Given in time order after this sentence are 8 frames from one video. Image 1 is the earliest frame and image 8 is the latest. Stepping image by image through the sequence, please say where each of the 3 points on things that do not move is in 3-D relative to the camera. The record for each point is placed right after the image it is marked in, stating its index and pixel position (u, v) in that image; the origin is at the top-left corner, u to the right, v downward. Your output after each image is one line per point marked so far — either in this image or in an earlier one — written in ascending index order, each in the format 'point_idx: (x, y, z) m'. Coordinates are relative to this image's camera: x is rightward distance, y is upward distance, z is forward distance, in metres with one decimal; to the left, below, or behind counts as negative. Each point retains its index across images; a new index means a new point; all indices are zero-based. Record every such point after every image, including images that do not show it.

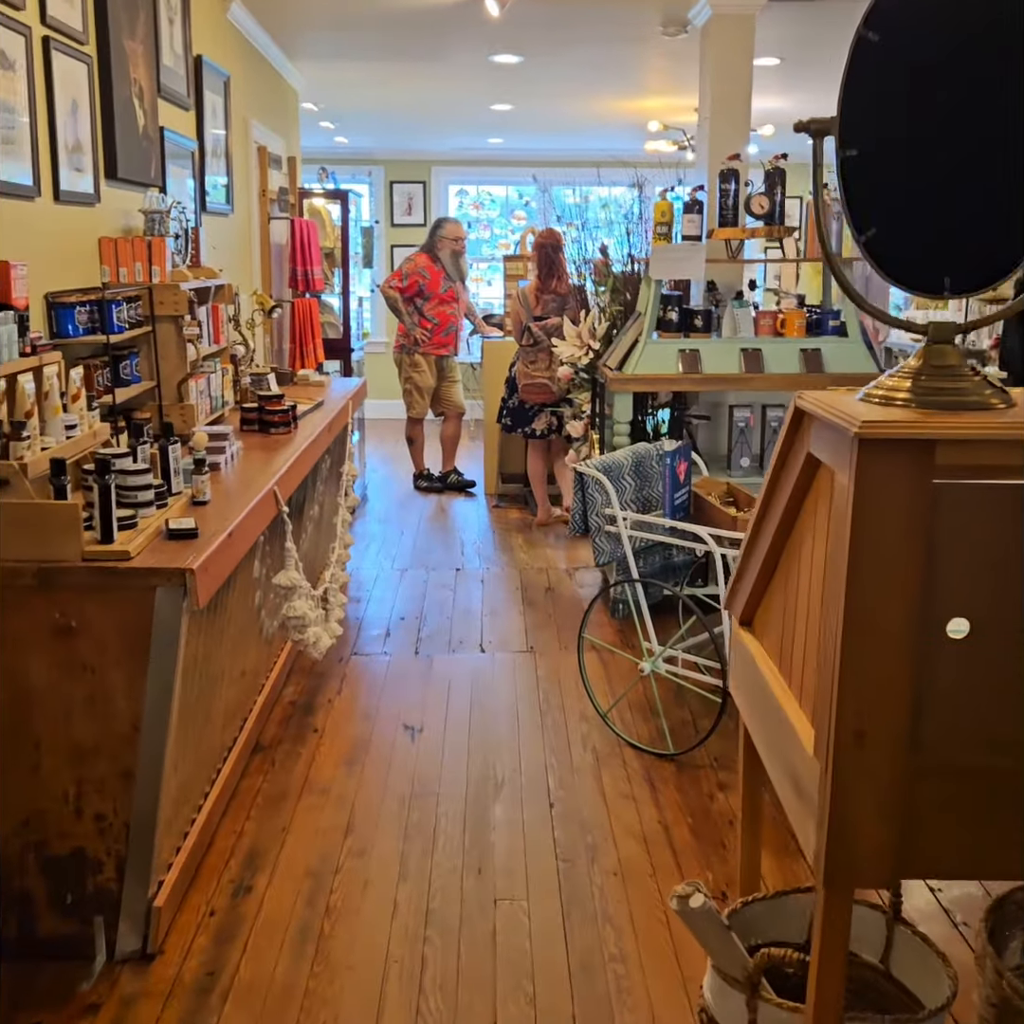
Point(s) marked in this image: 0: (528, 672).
0: (+0.1, -0.5, +3.5) m
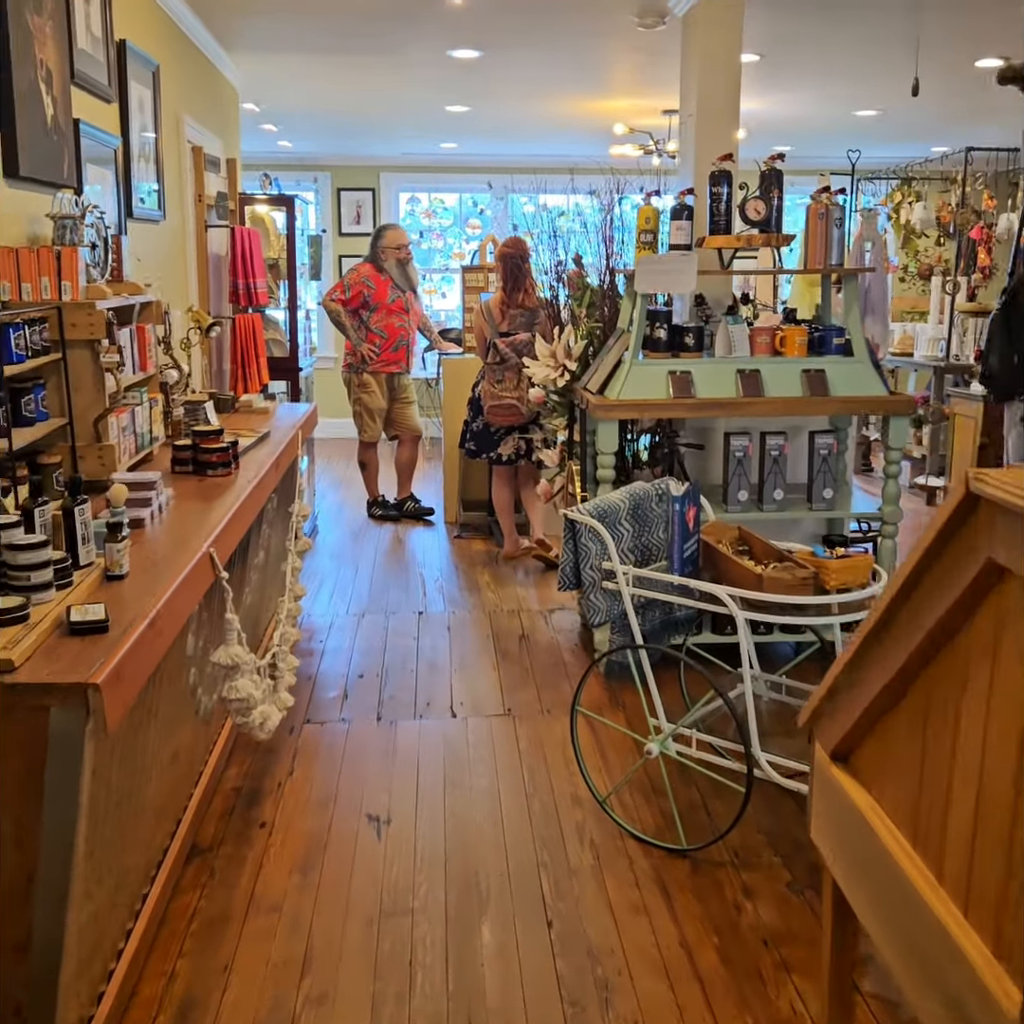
0: (0.0, -0.7, +3.0) m
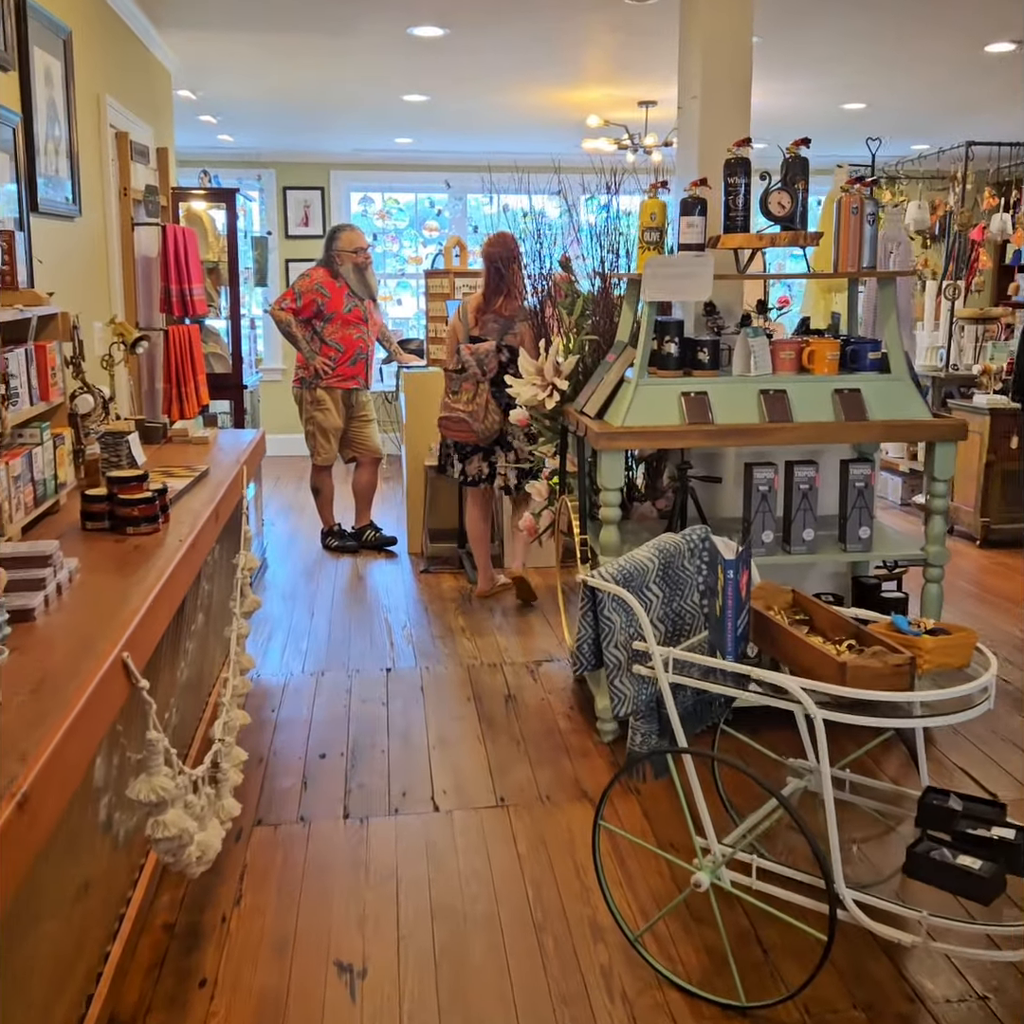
0: (0.0, -0.8, +2.5) m
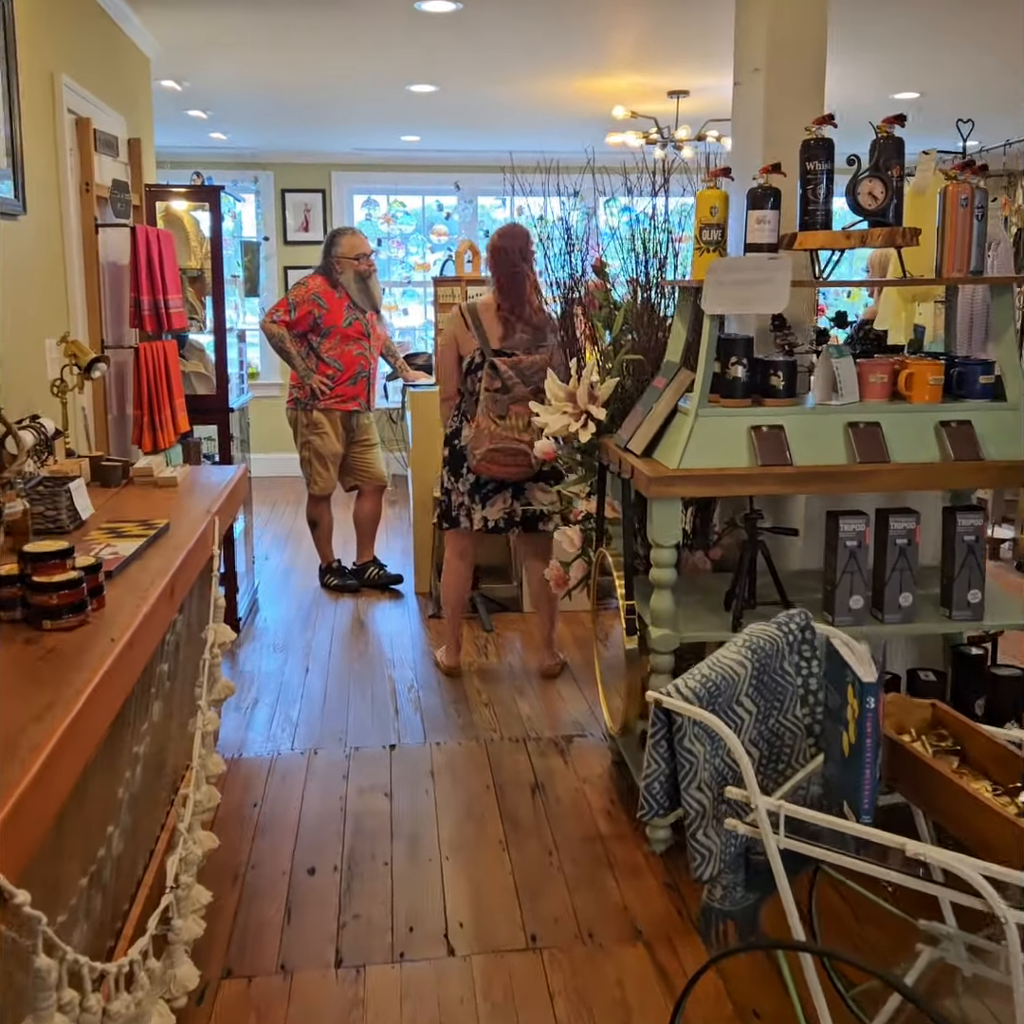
0: (0.0, -0.9, +2.0) m
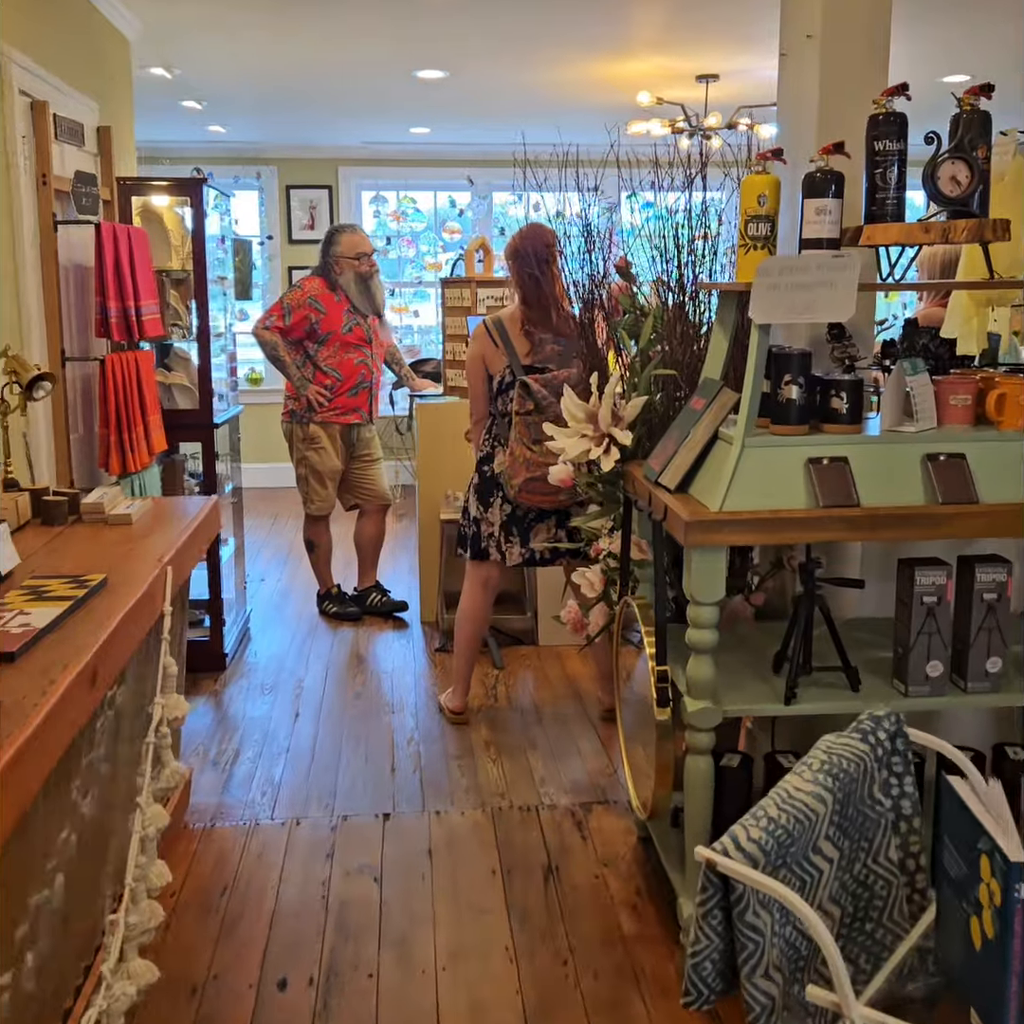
0: (+0.1, -1.0, +1.6) m
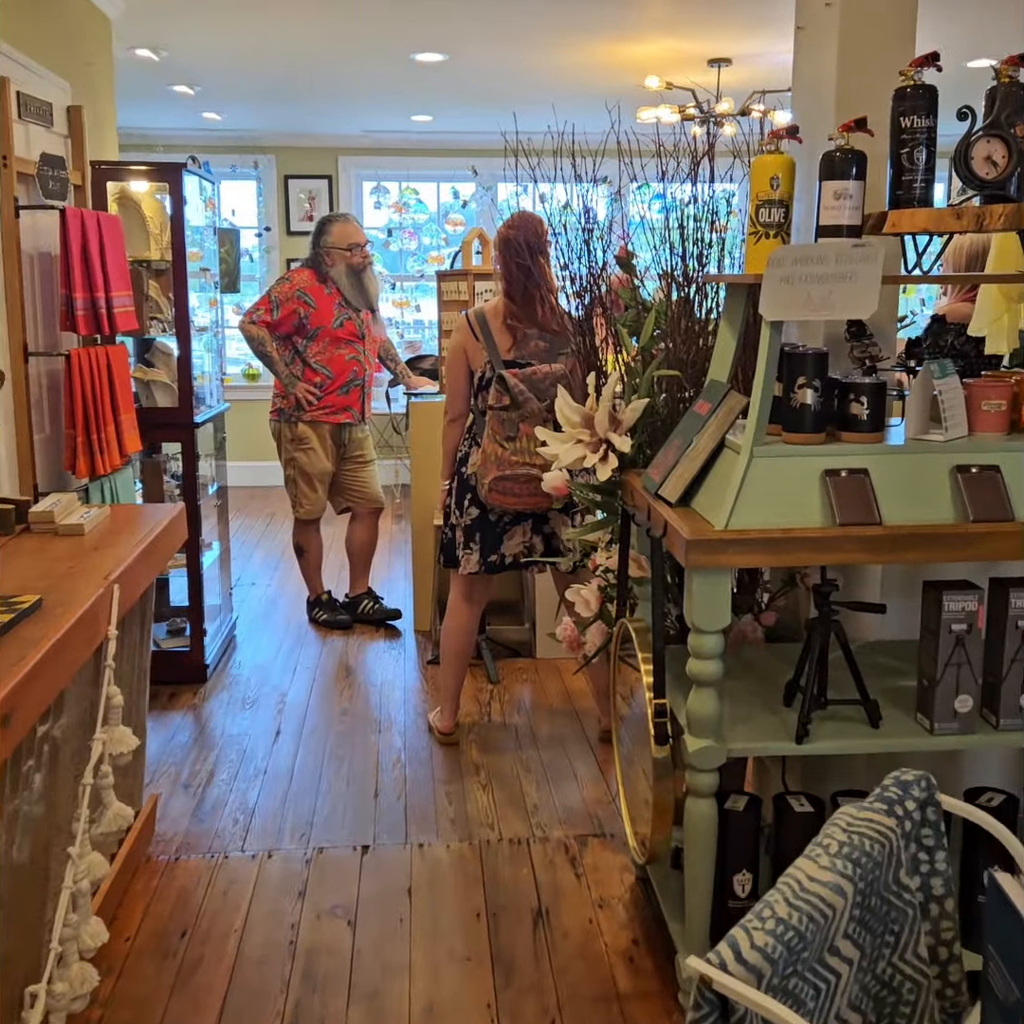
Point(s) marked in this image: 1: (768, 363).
0: (0.0, -1.0, +1.4) m
1: (+0.4, +0.2, +1.8) m
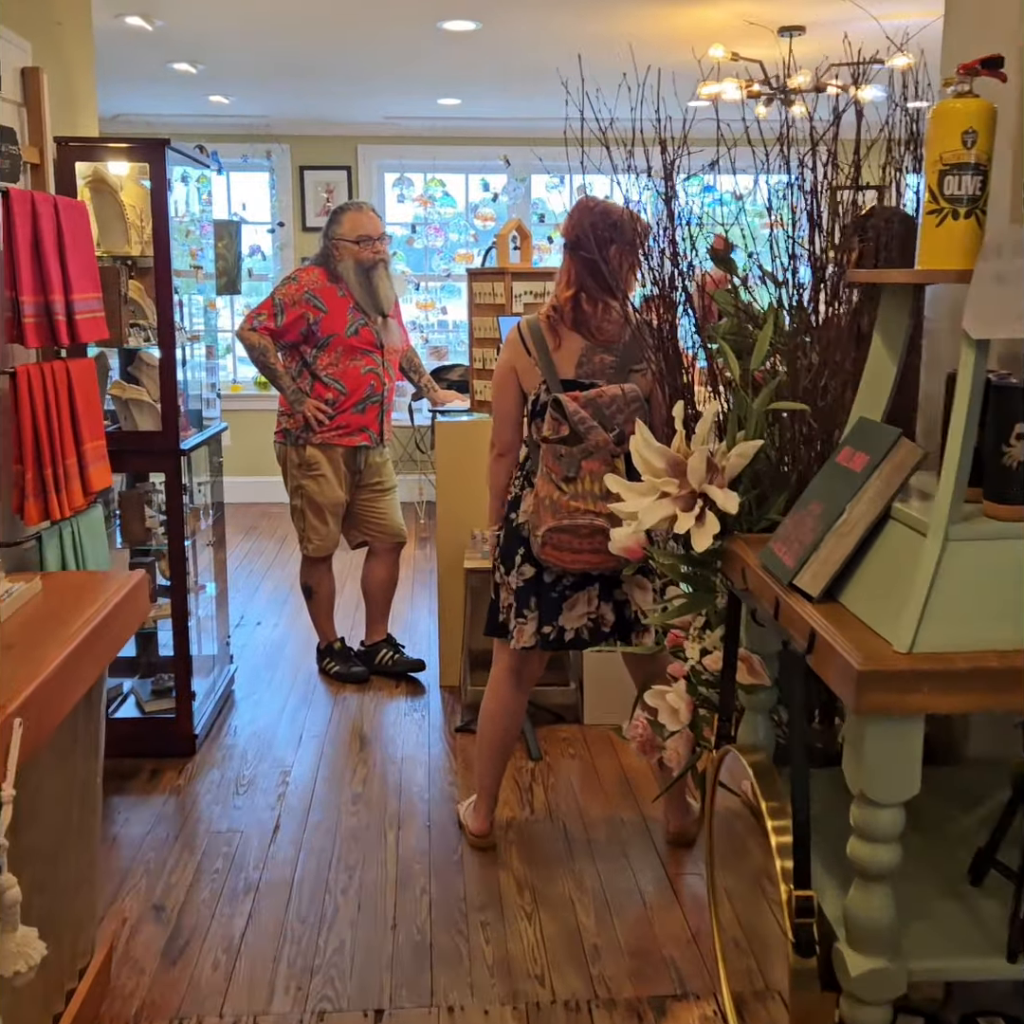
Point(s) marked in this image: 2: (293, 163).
0: (+0.1, -1.2, +0.8) m
1: (+0.5, +0.1, +1.2) m
2: (-1.3, +2.0, +6.1) m
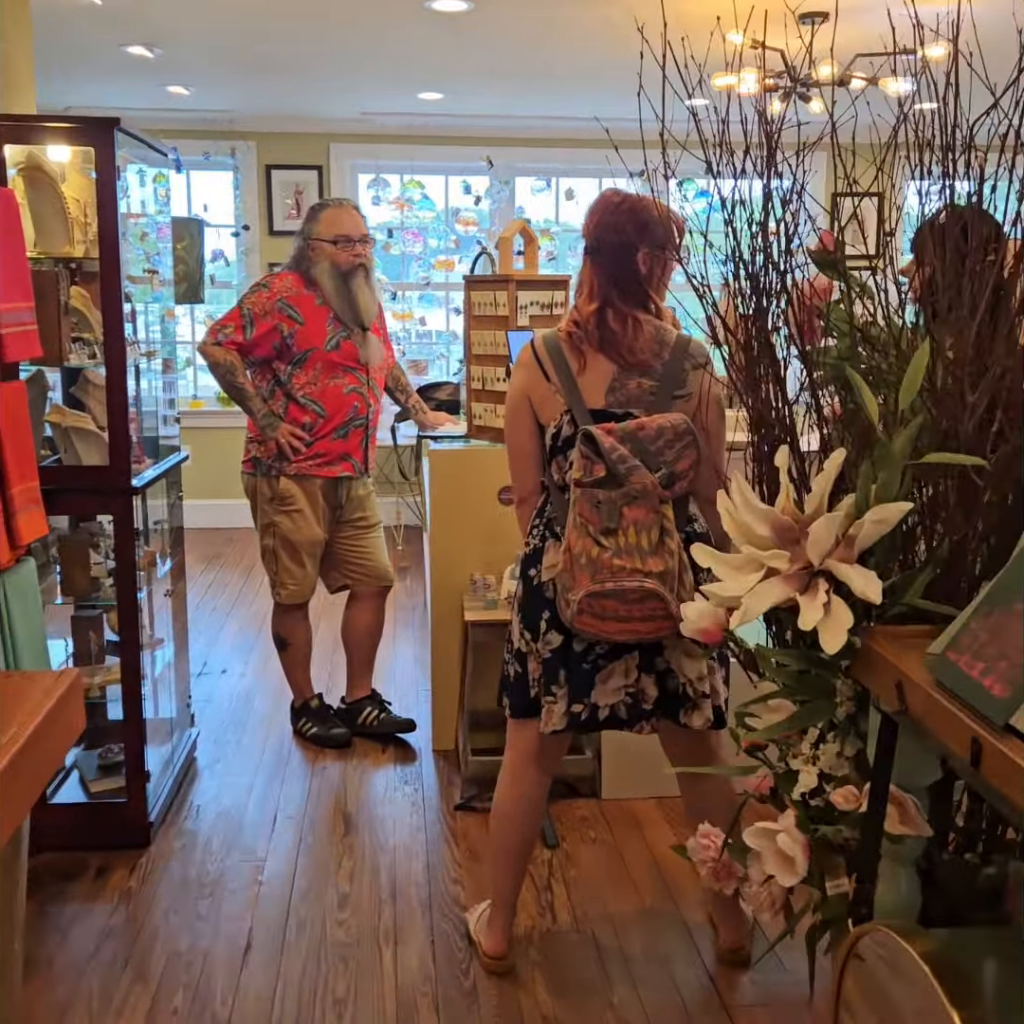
0: (+0.2, -1.2, +0.4) m
1: (+0.6, 0.0, +0.8) m
2: (-1.3, +1.9, +5.7) m
